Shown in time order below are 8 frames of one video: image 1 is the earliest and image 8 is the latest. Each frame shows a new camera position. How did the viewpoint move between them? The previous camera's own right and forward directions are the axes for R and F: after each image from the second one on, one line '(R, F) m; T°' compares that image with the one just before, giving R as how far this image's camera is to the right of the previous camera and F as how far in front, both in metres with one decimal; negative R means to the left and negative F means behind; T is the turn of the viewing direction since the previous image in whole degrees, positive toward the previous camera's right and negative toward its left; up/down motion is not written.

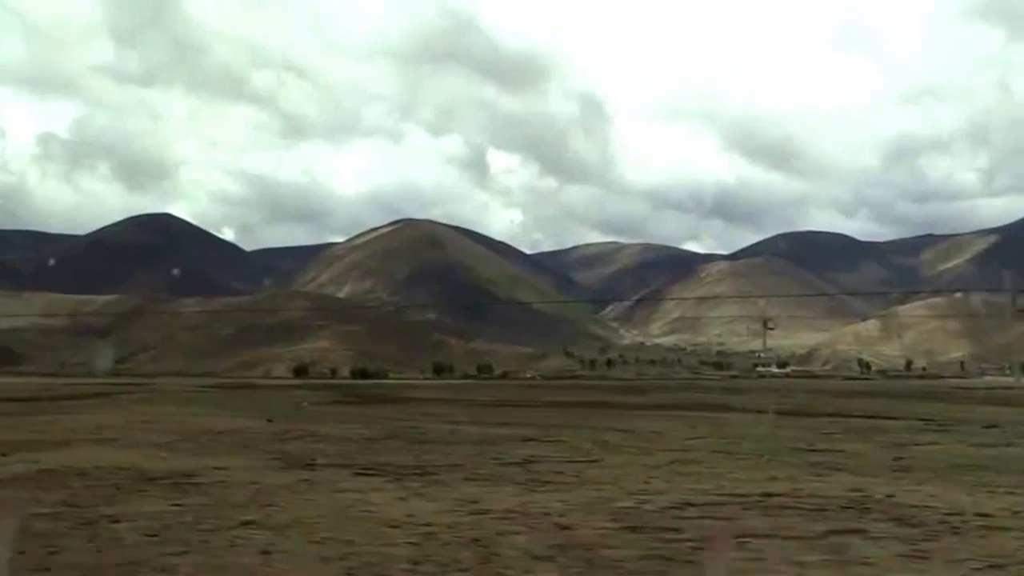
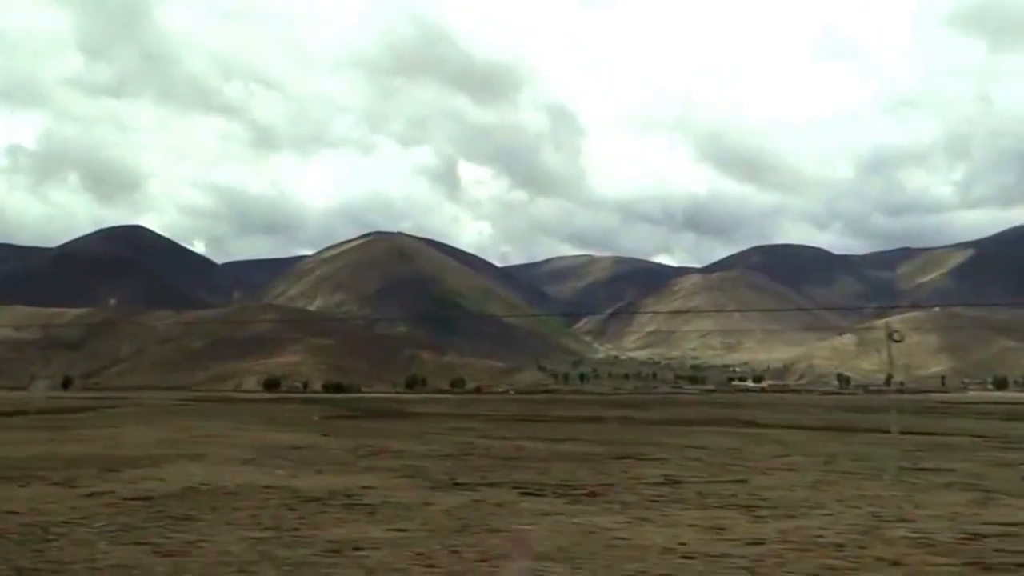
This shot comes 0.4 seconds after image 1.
(-2.9, +1.1) m; +2°
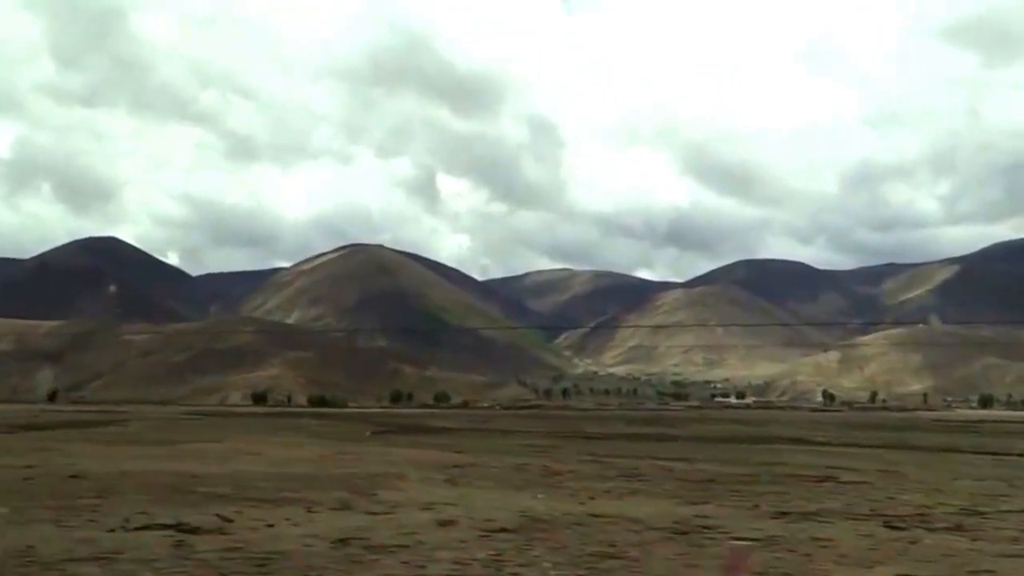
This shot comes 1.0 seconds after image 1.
(-5.1, +1.2) m; +3°
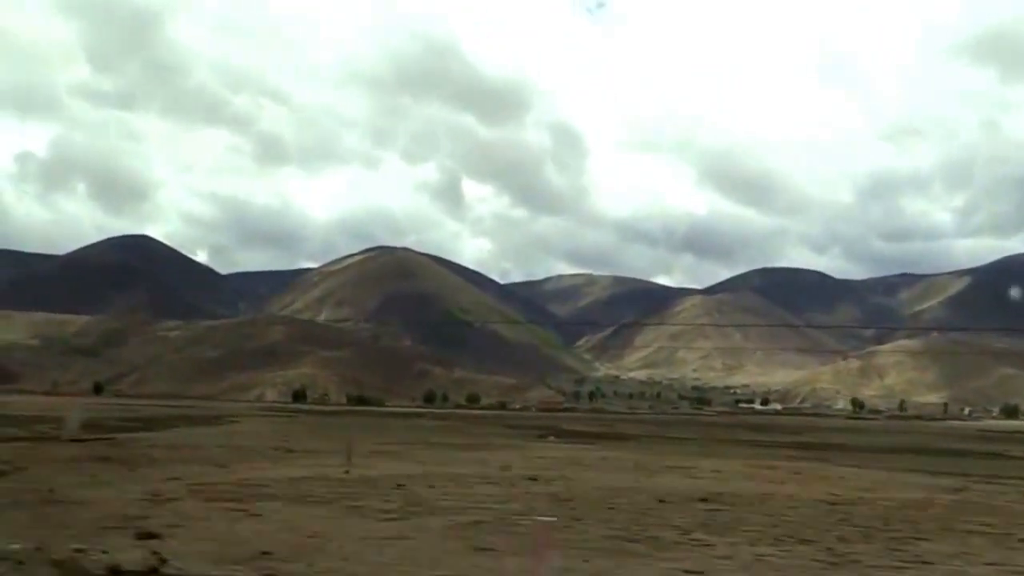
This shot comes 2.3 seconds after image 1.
(-8.1, -2.4) m; +2°
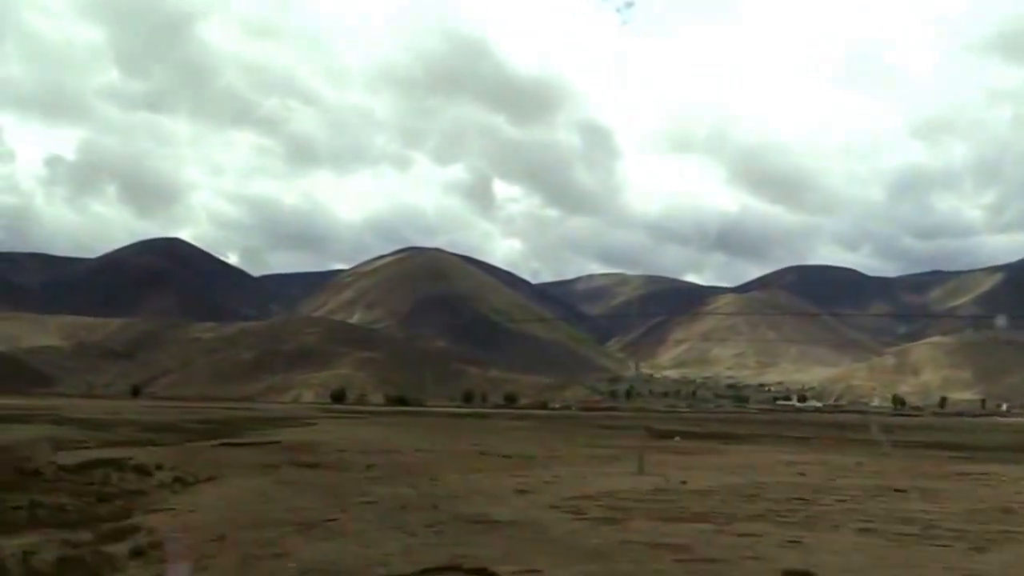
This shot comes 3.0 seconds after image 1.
(-5.6, +0.8) m; 0°
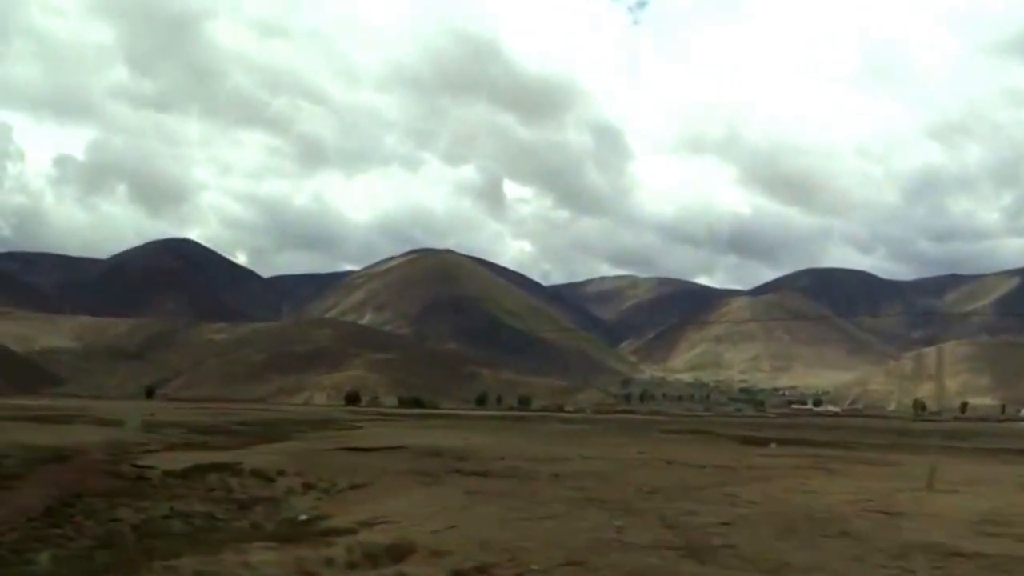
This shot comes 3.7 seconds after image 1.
(-5.2, +2.1) m; +1°
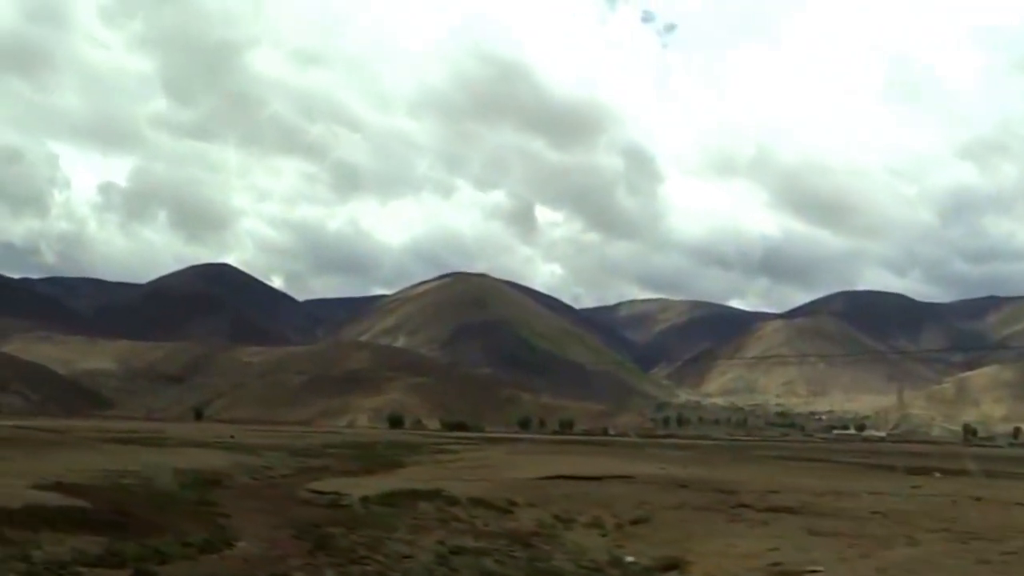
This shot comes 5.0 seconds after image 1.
(-7.9, +1.1) m; +1°
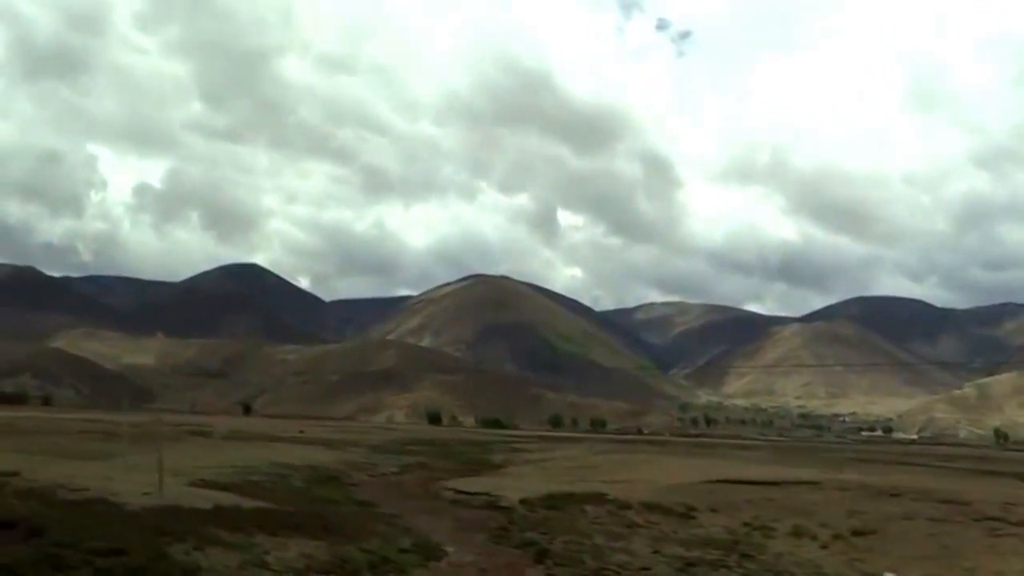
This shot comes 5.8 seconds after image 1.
(-7.0, -1.1) m; +1°
